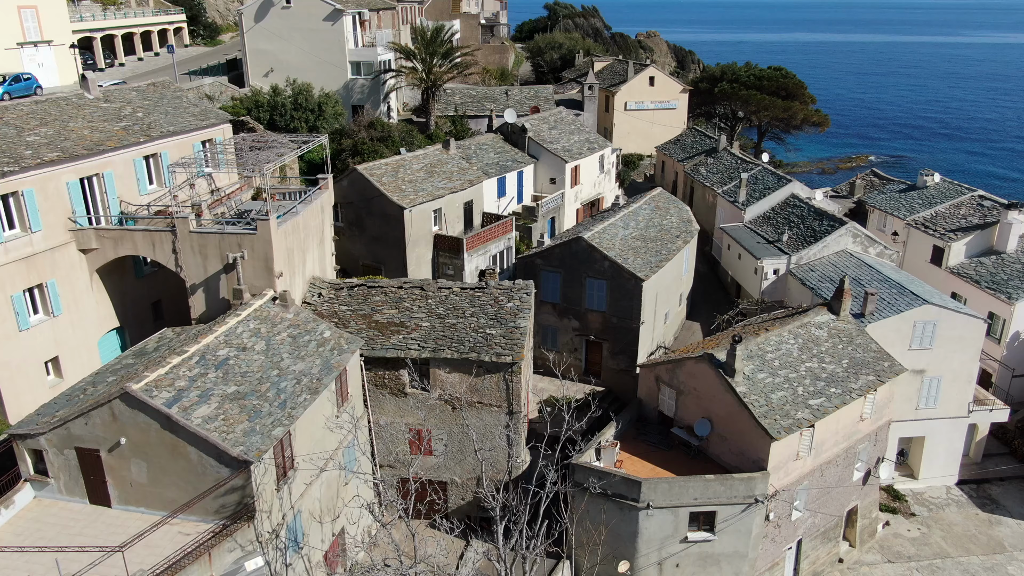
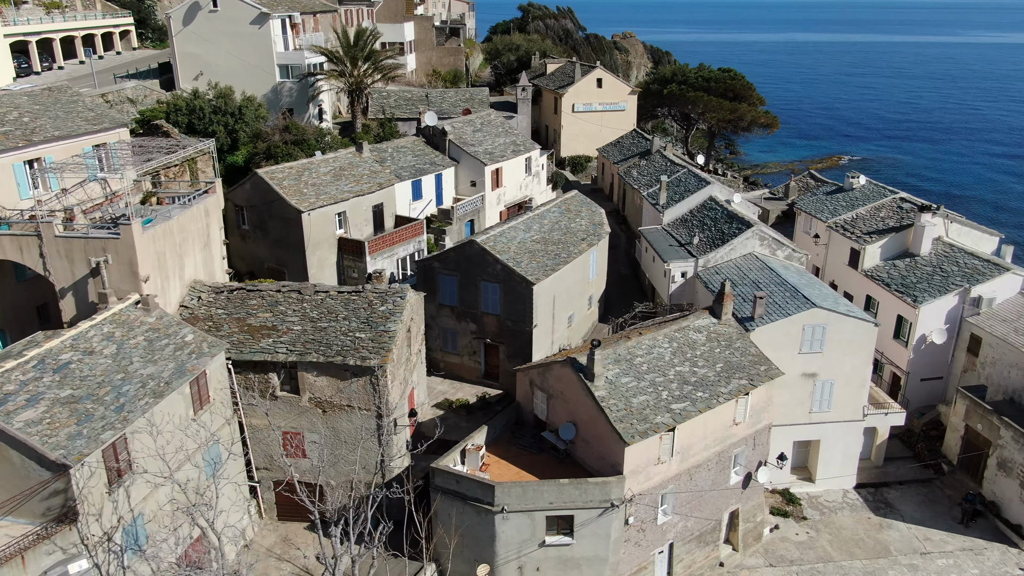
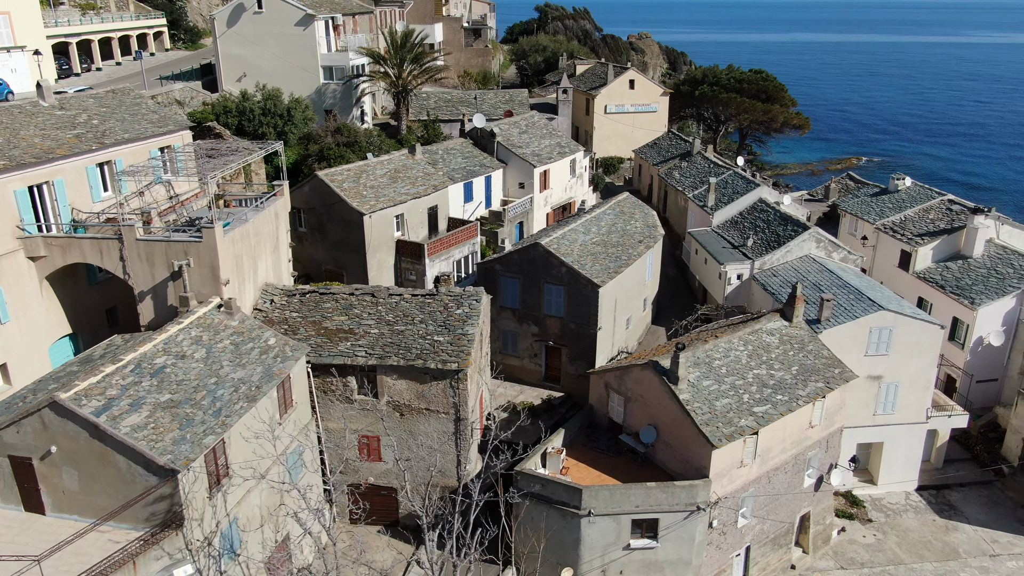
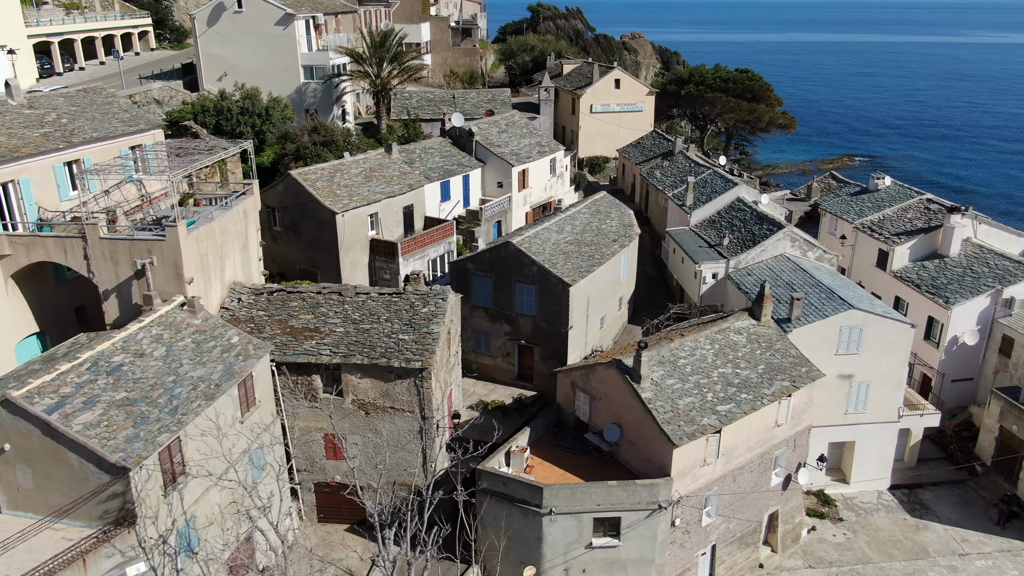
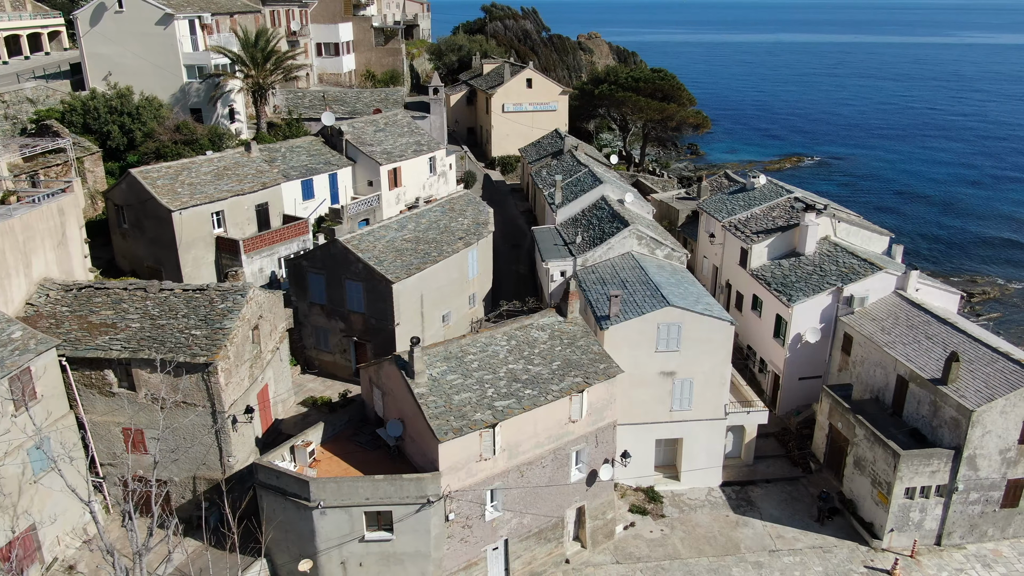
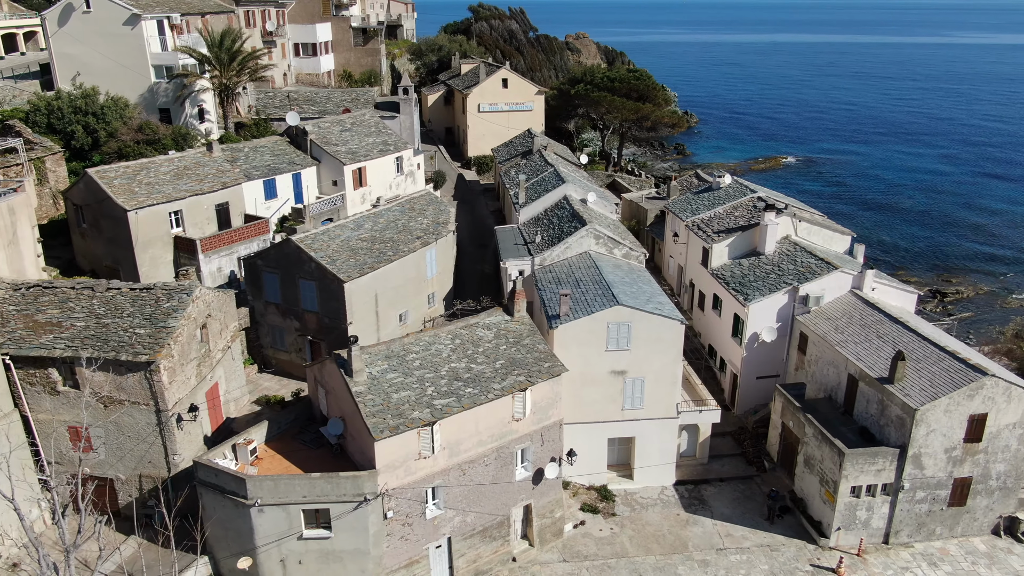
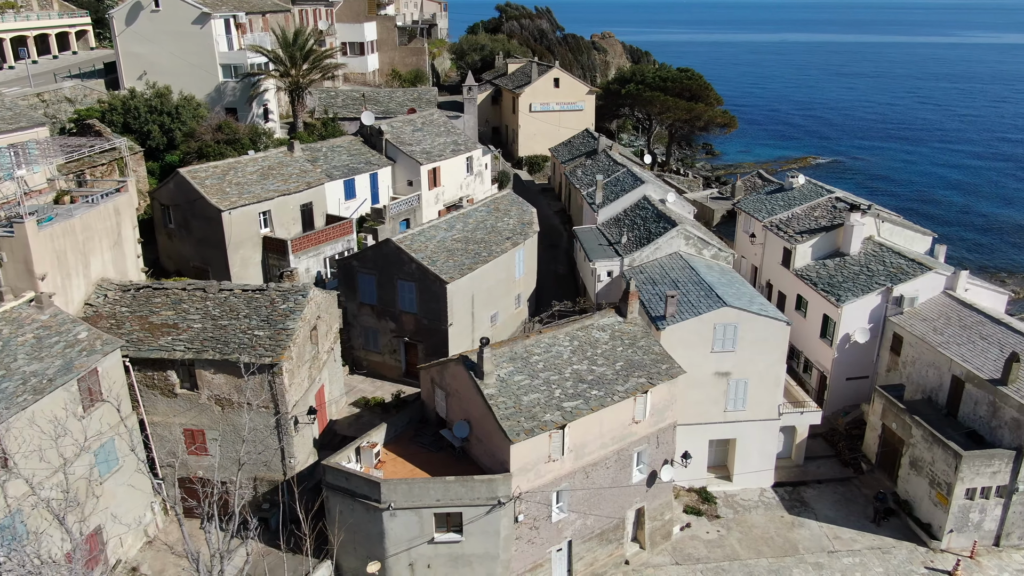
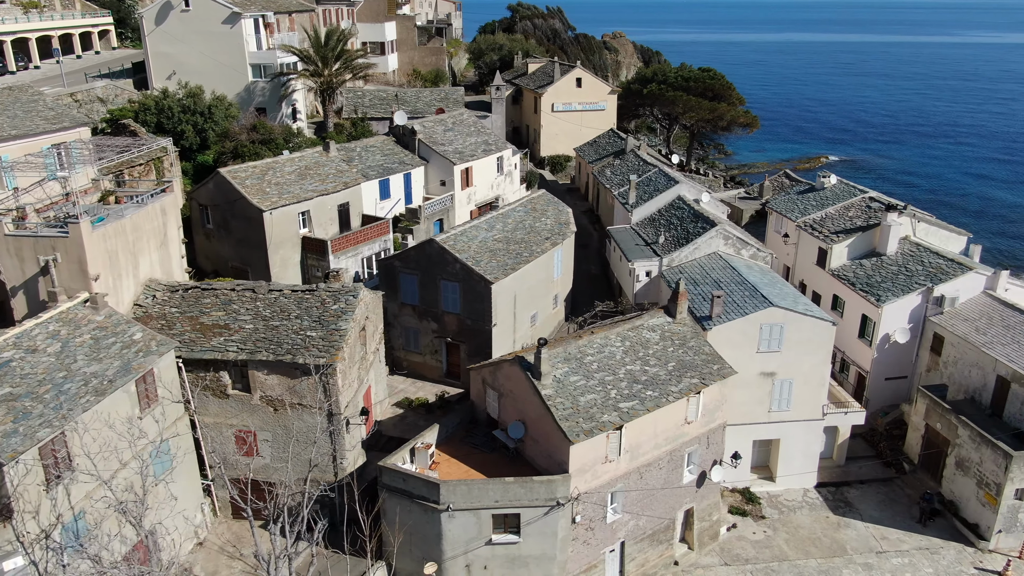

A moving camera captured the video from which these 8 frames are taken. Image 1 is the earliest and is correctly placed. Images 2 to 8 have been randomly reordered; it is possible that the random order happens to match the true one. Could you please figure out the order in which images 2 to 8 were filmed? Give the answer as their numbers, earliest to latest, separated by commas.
3, 4, 2, 8, 7, 5, 6
